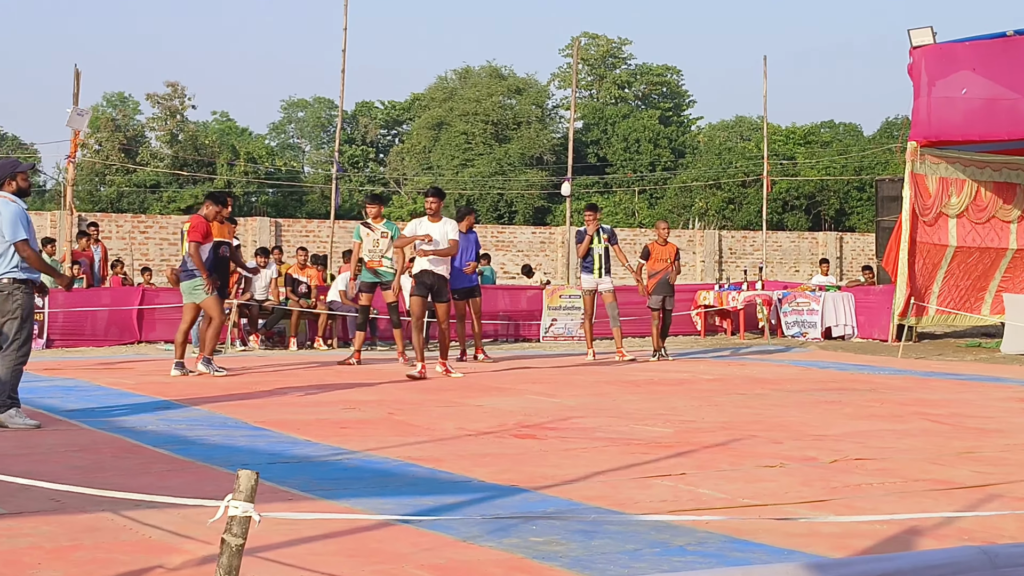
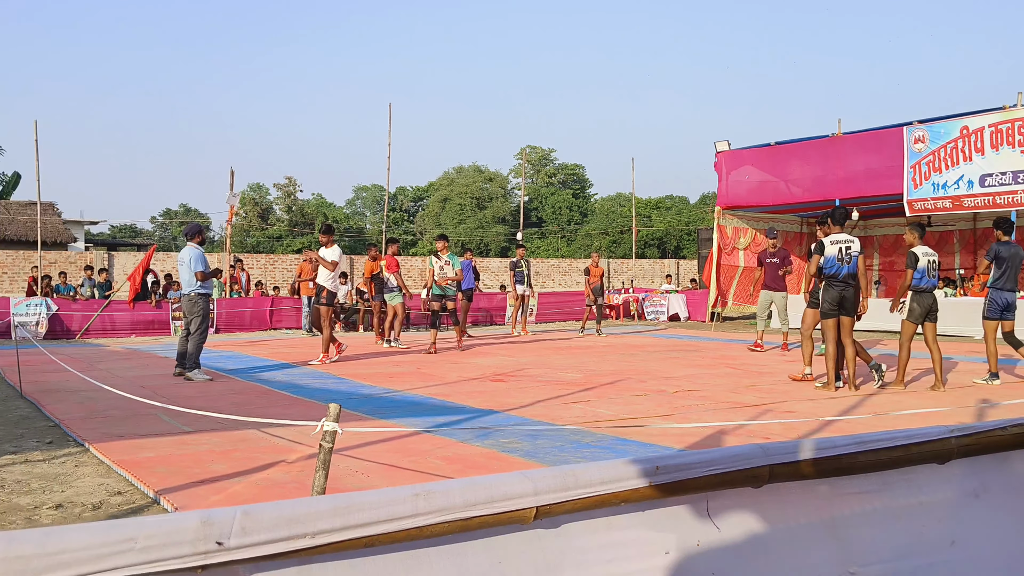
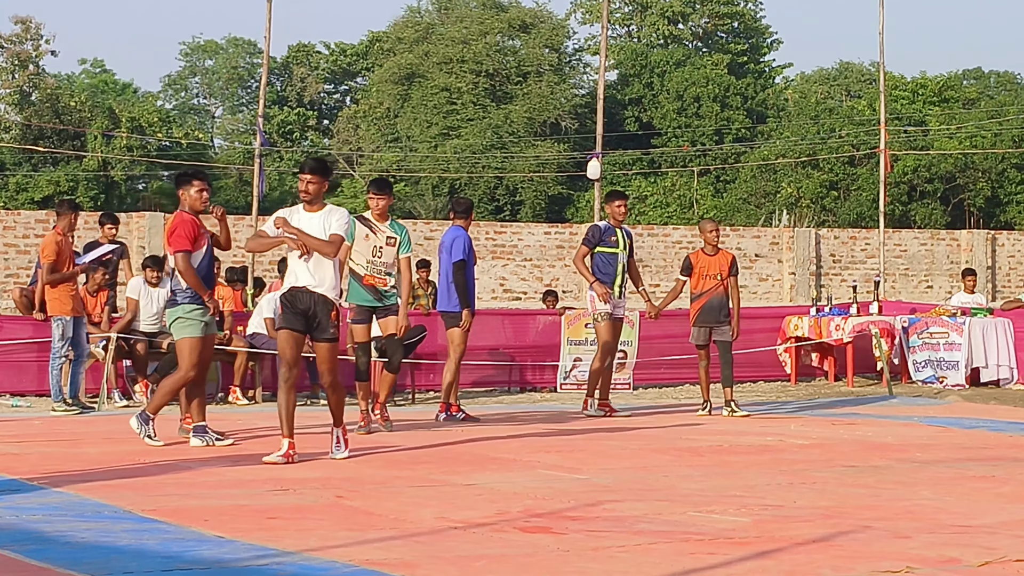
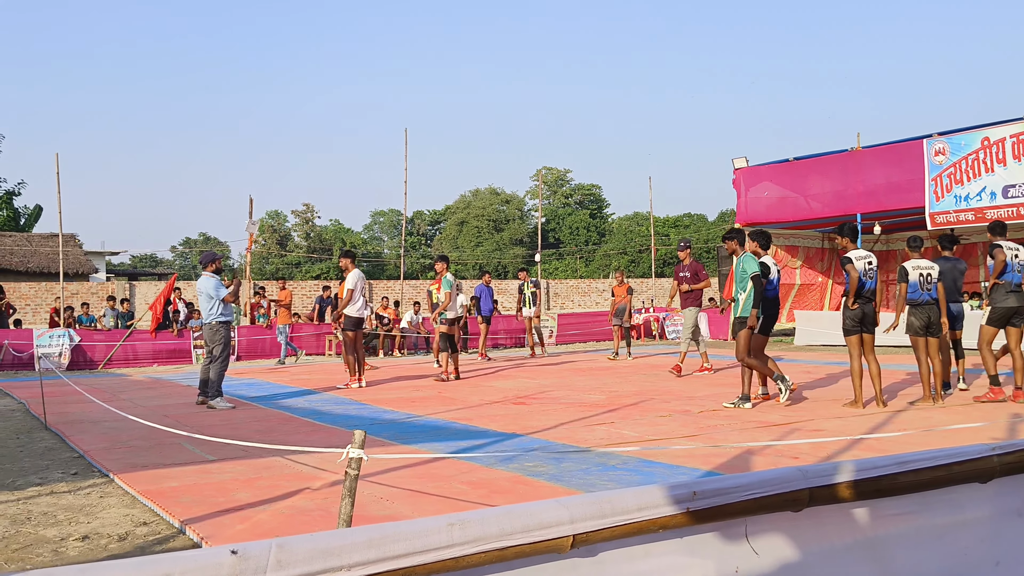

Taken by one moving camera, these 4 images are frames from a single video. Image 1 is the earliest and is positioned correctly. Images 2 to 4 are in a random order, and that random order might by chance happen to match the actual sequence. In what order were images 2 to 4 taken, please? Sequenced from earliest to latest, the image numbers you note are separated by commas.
3, 2, 4
